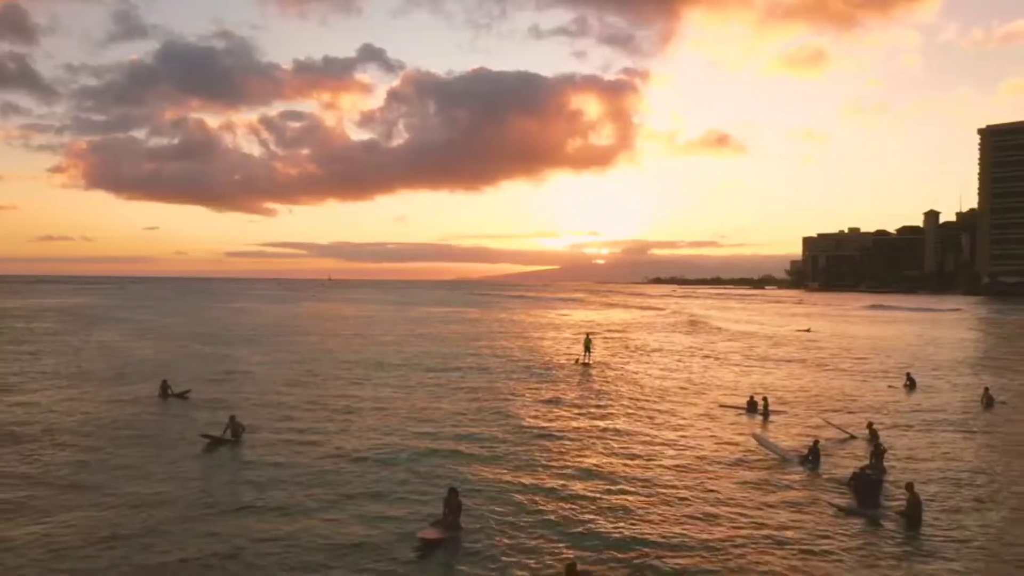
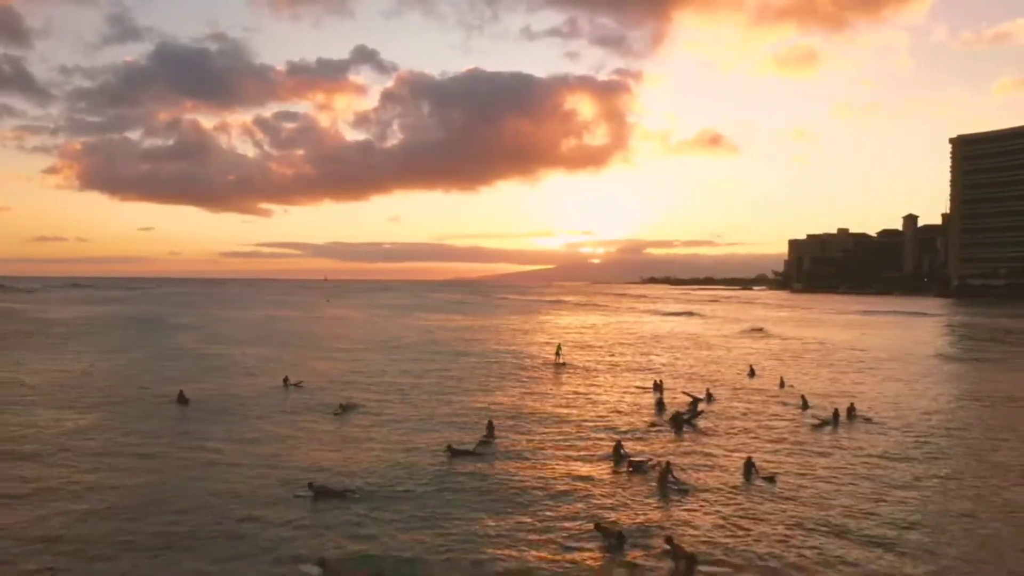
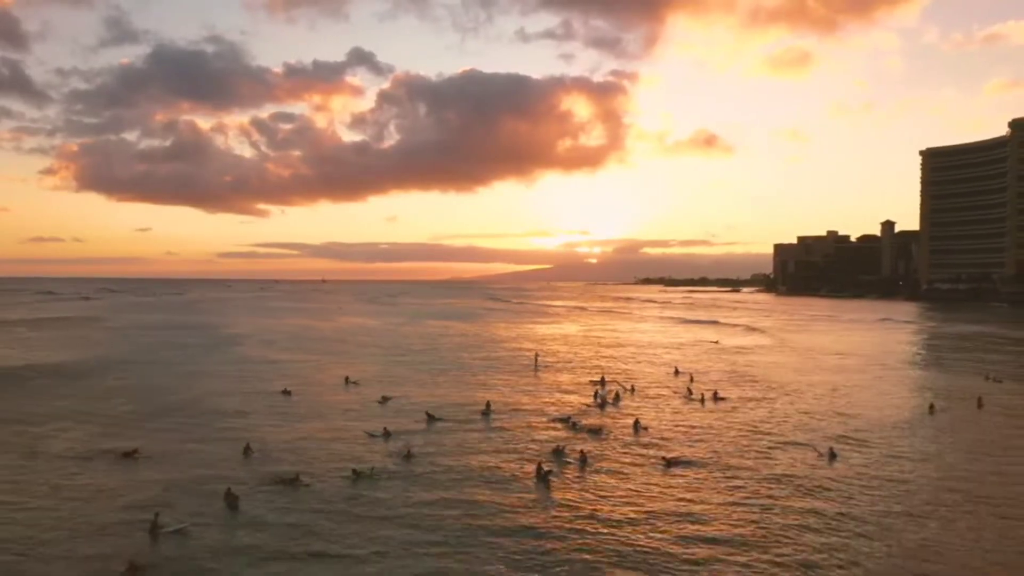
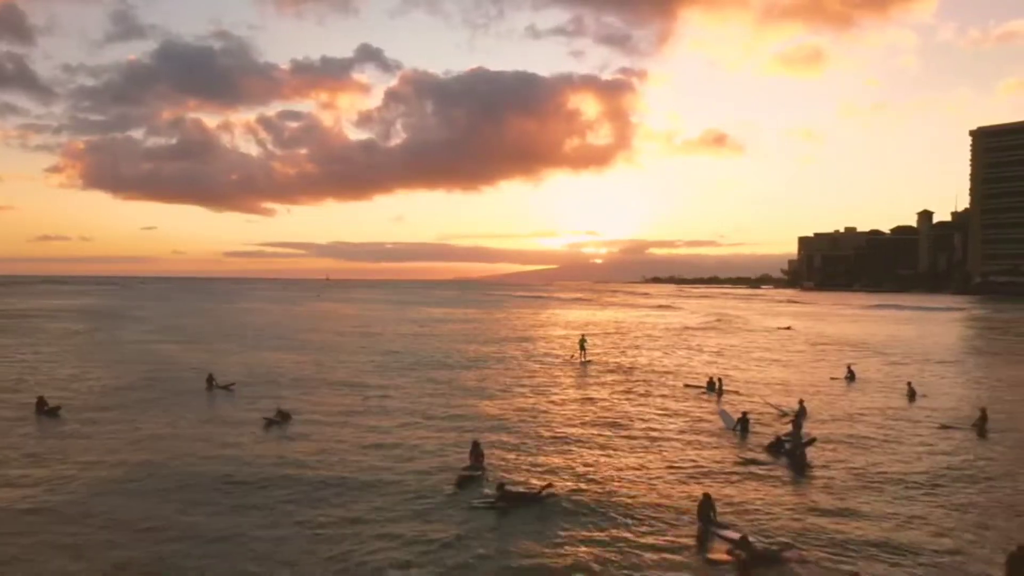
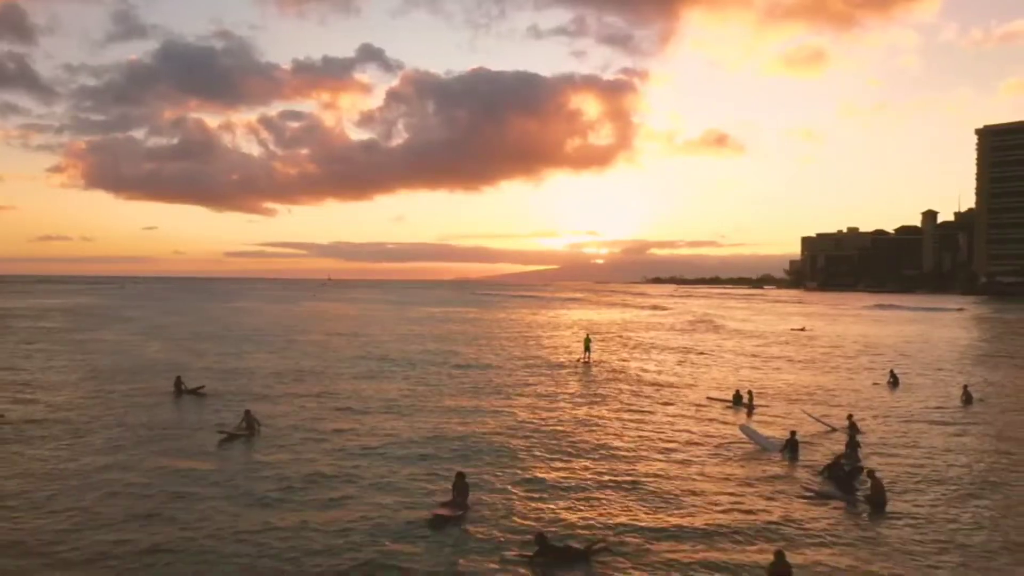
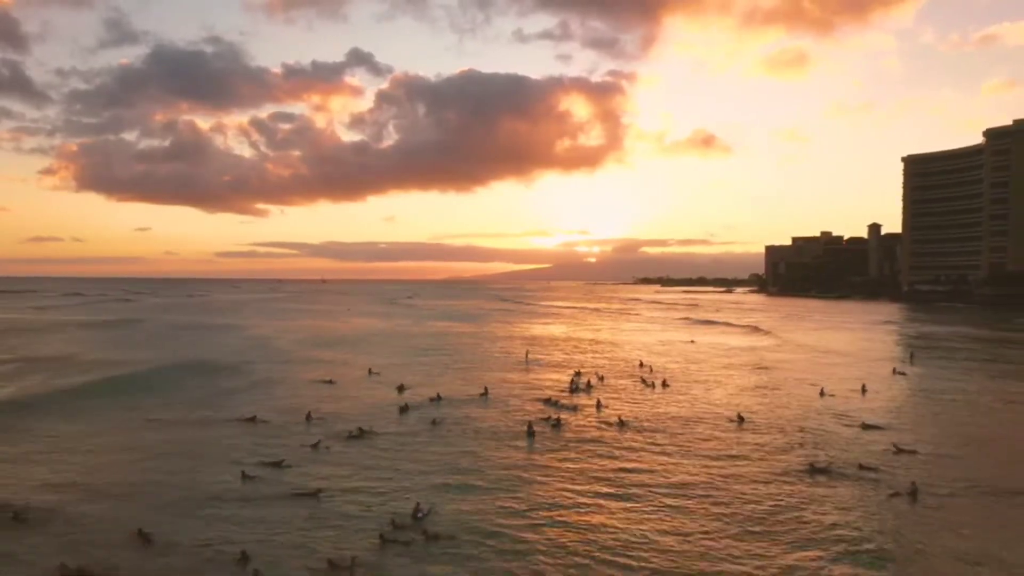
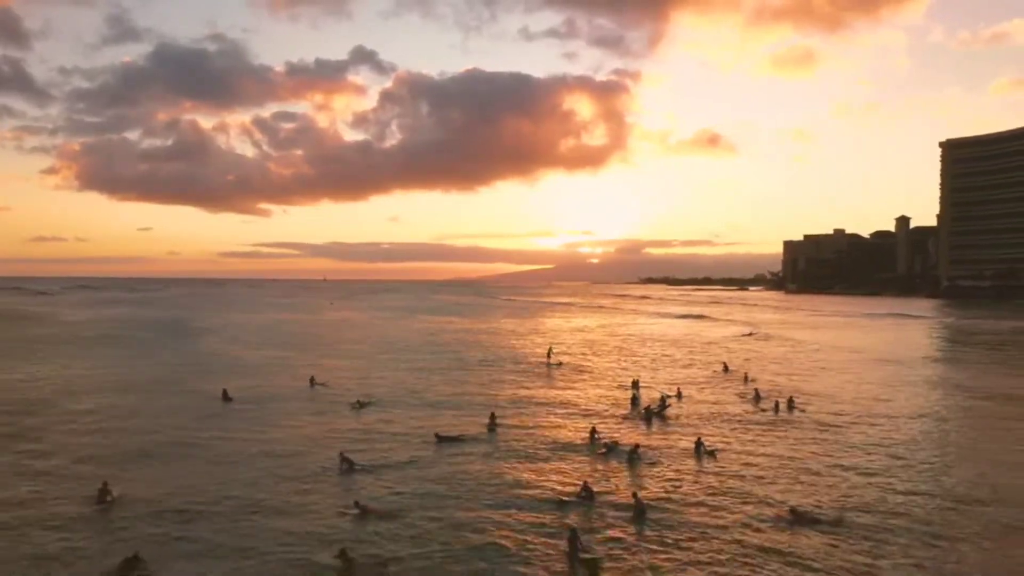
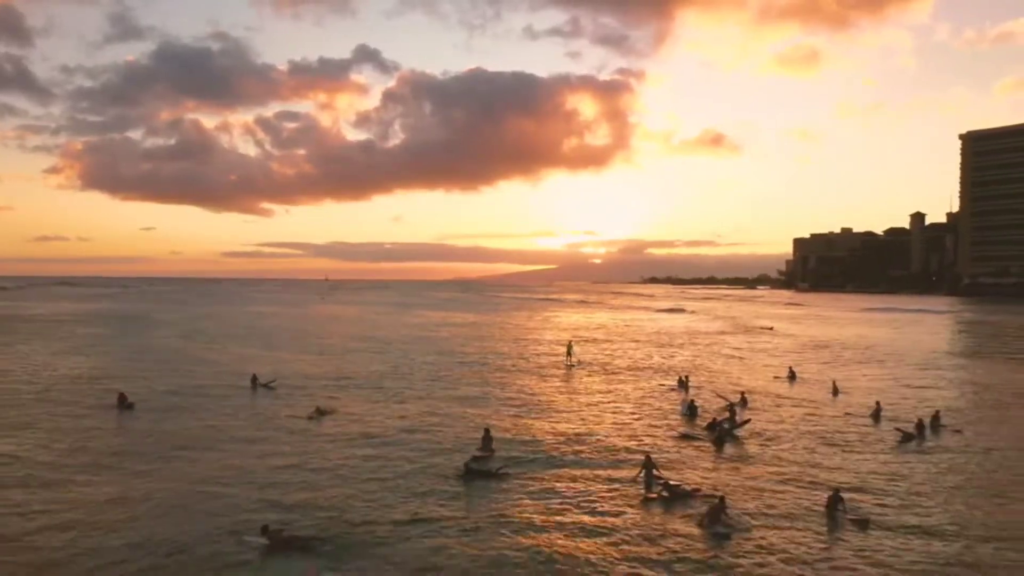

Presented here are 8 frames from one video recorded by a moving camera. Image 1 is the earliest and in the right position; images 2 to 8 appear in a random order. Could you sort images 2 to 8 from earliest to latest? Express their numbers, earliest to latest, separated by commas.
5, 4, 8, 2, 7, 3, 6
